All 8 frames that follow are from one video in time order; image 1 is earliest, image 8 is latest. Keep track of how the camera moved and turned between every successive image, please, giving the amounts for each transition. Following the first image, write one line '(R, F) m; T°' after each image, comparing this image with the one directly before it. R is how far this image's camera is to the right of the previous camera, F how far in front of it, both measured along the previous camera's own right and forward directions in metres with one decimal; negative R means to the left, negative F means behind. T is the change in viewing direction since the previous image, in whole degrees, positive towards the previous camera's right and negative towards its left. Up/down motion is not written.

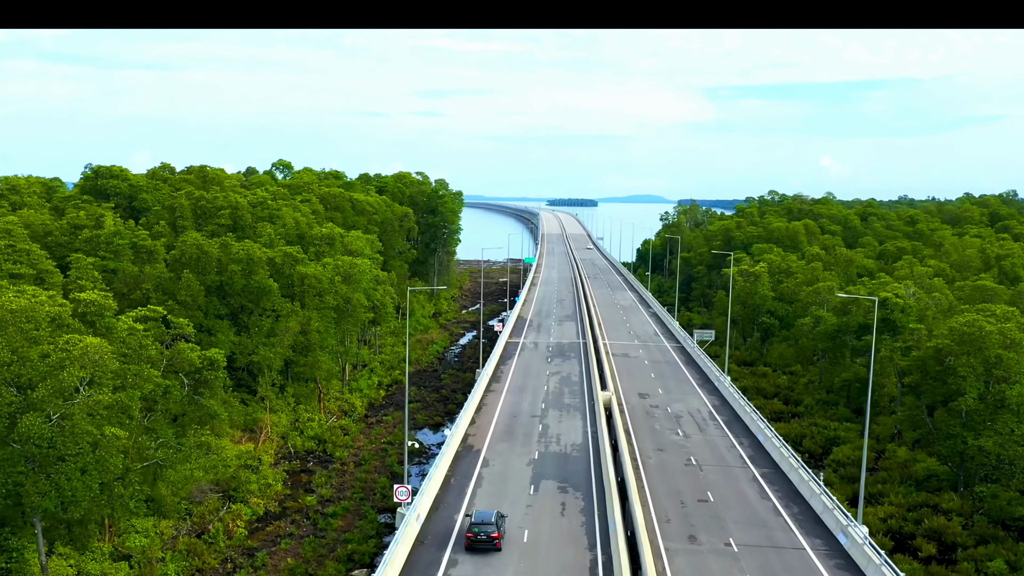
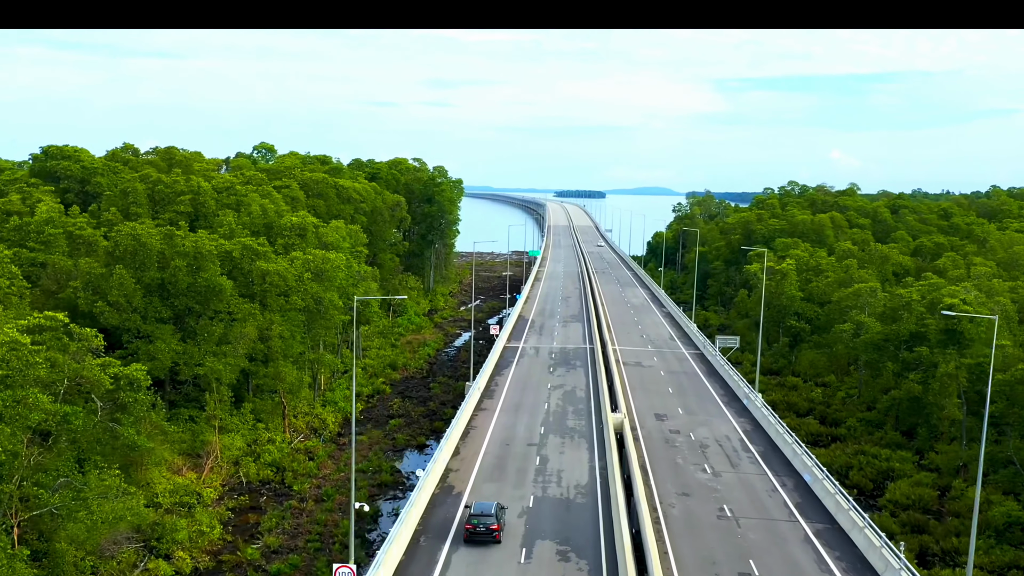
(+0.5, +6.9) m; 0°
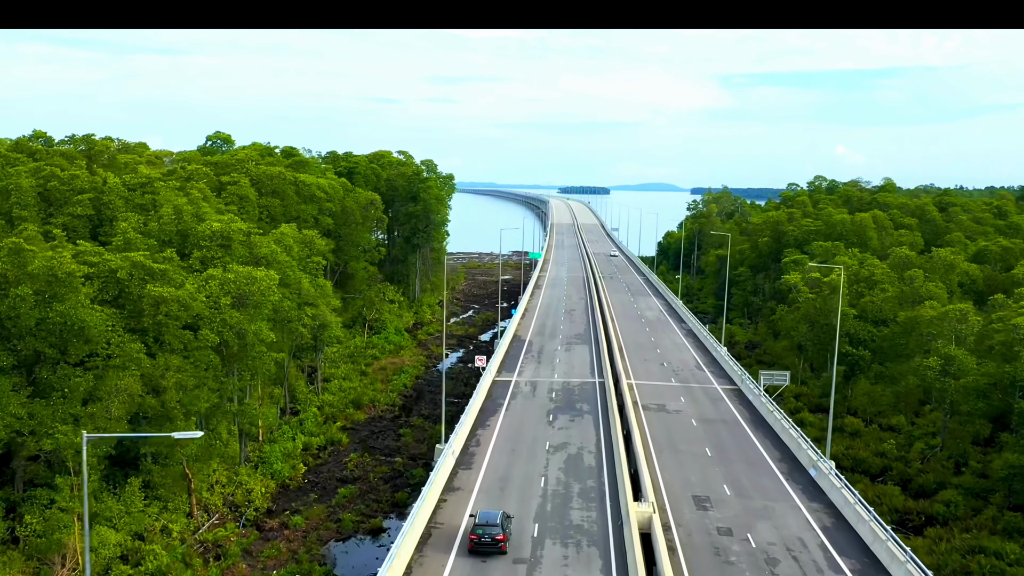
(+0.6, +10.9) m; 0°
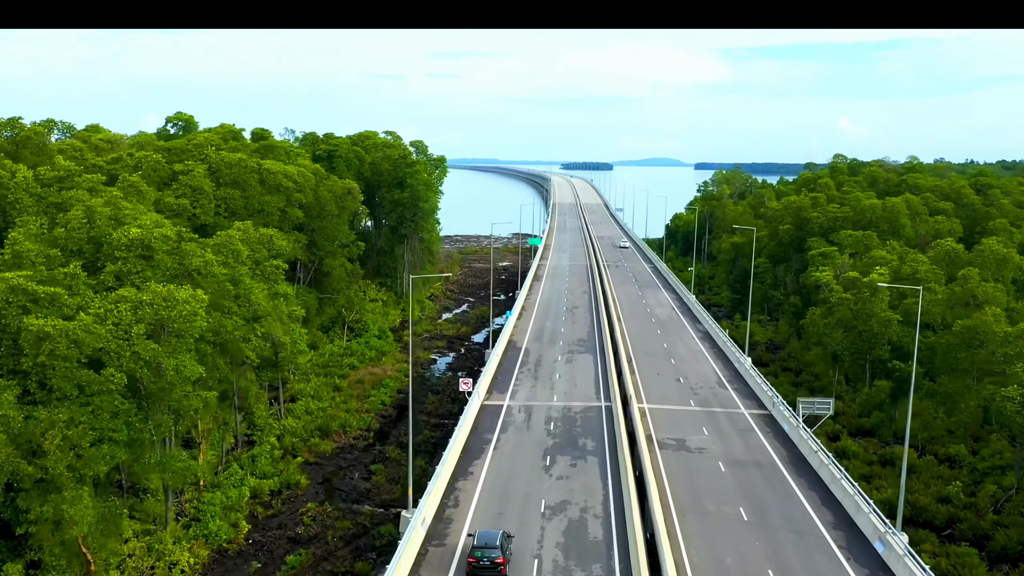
(+0.5, +6.7) m; 0°
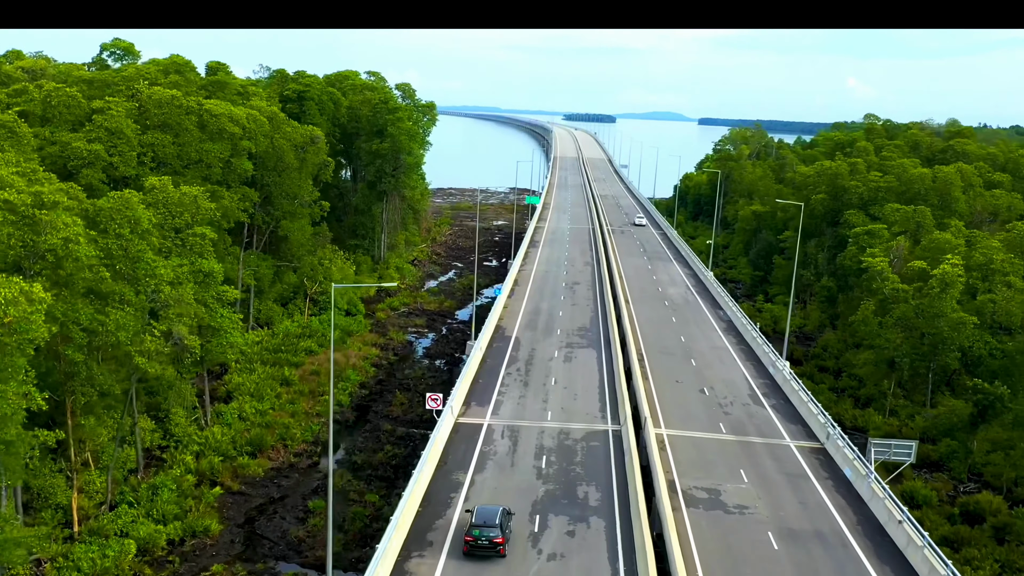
(+0.3, +8.6) m; 0°
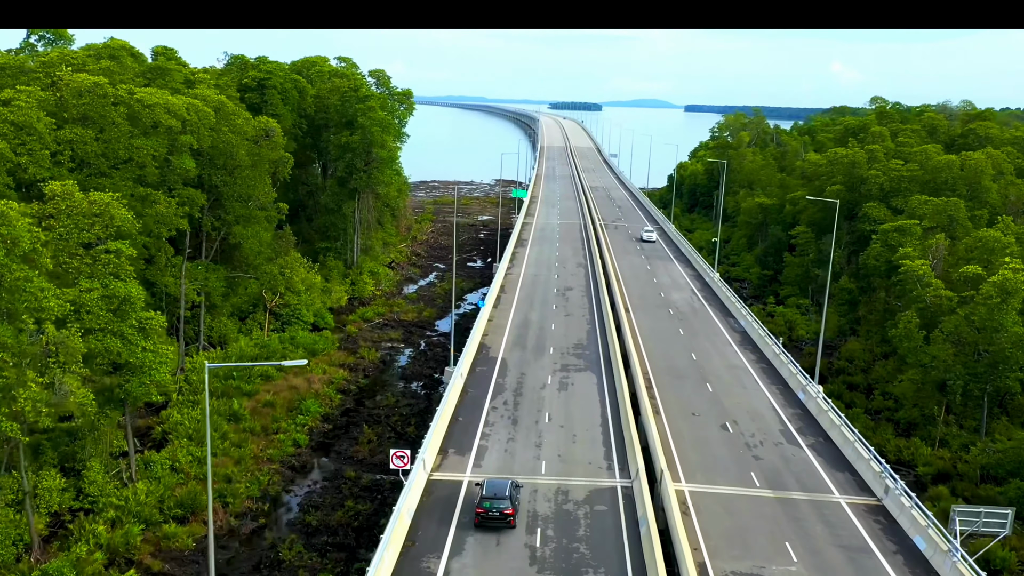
(+0.1, +5.7) m; +1°
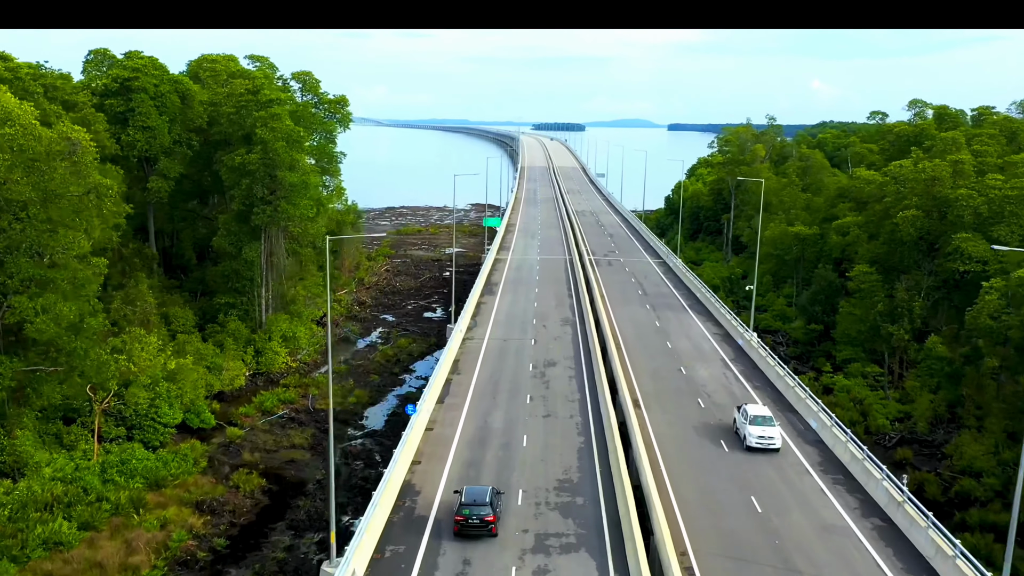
(+1.1, +14.9) m; +1°
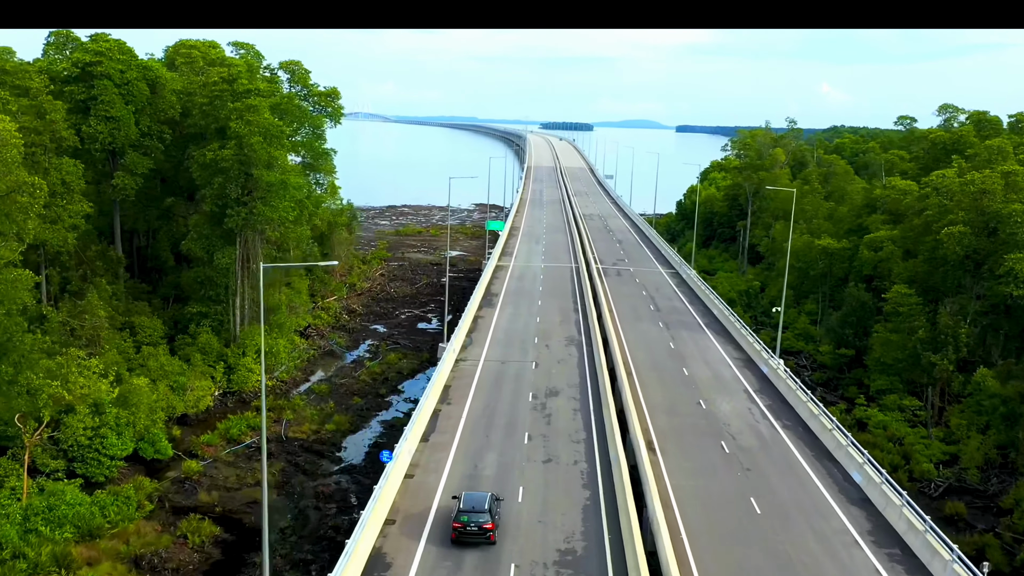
(+0.2, +4.1) m; 0°
